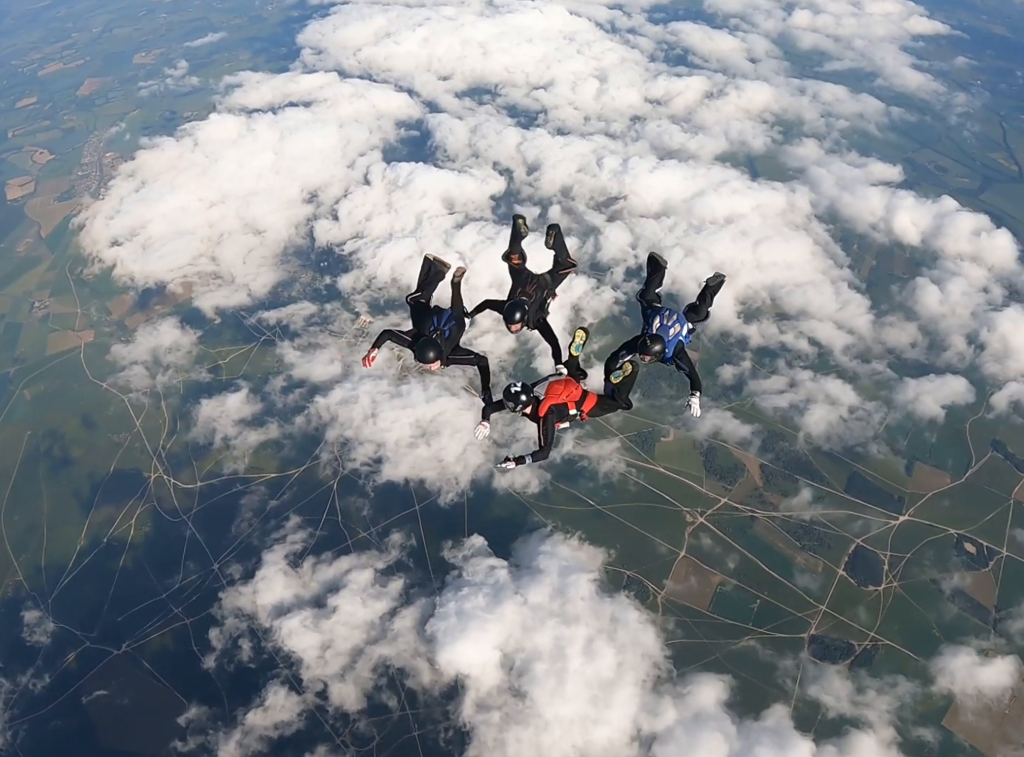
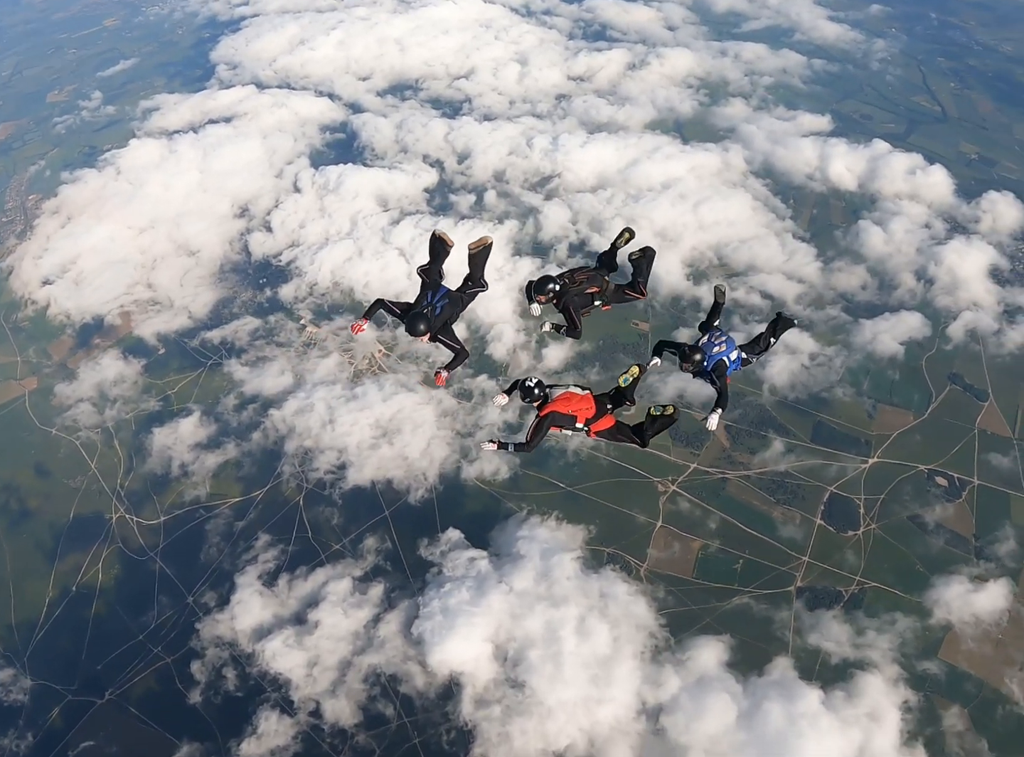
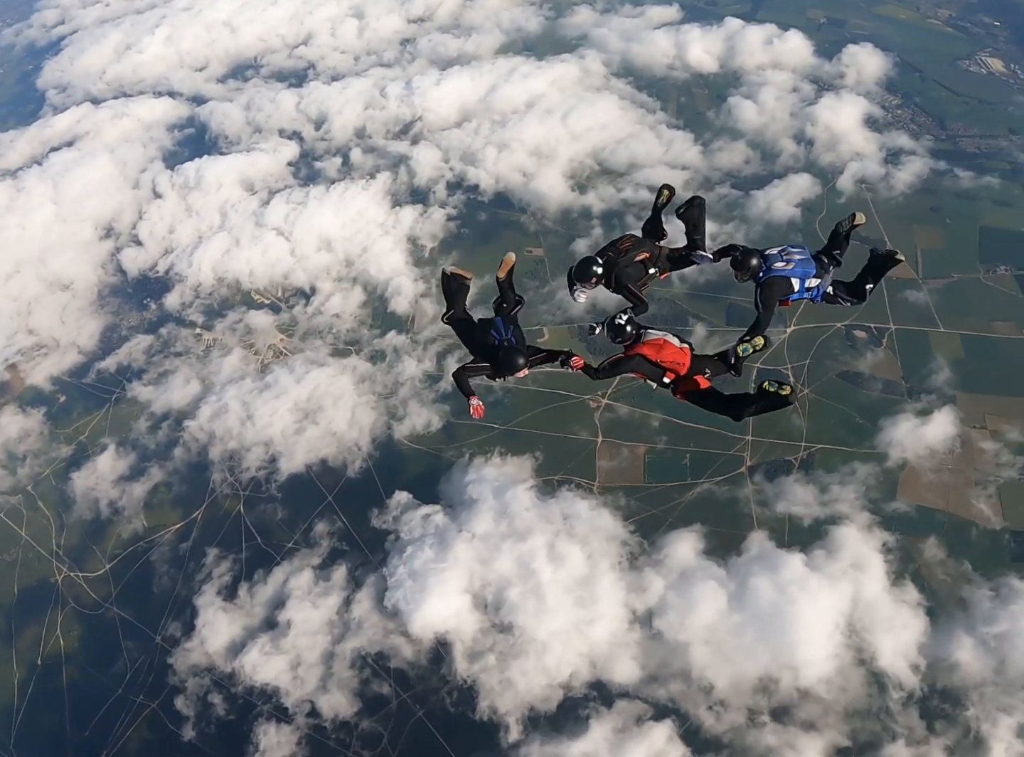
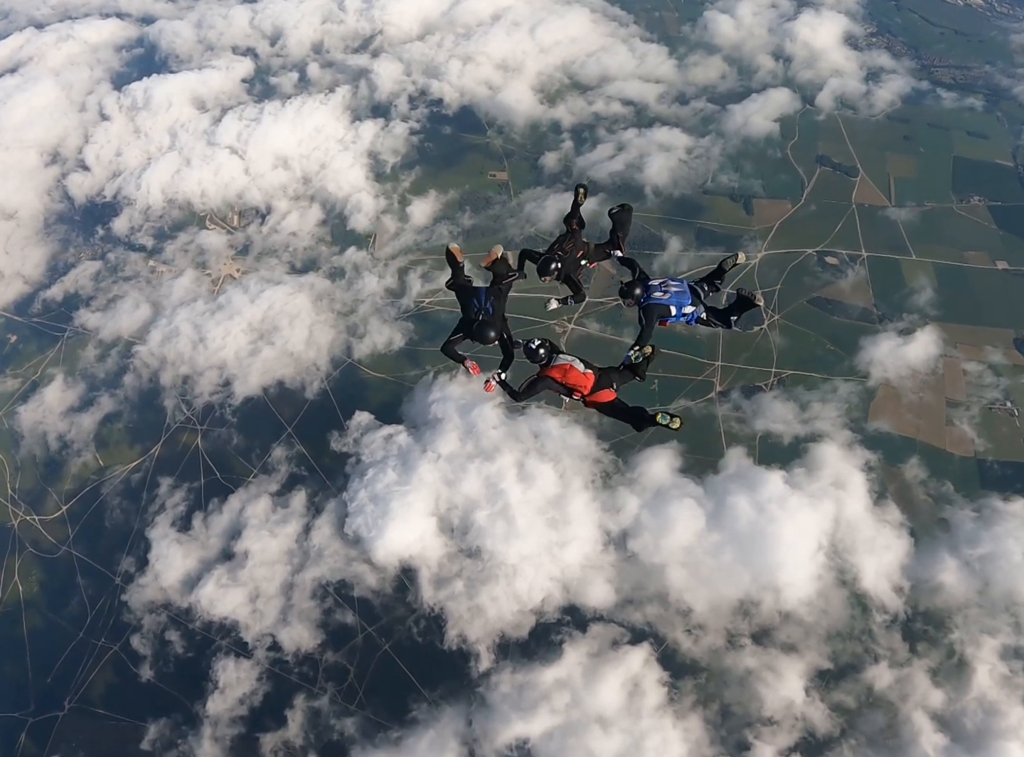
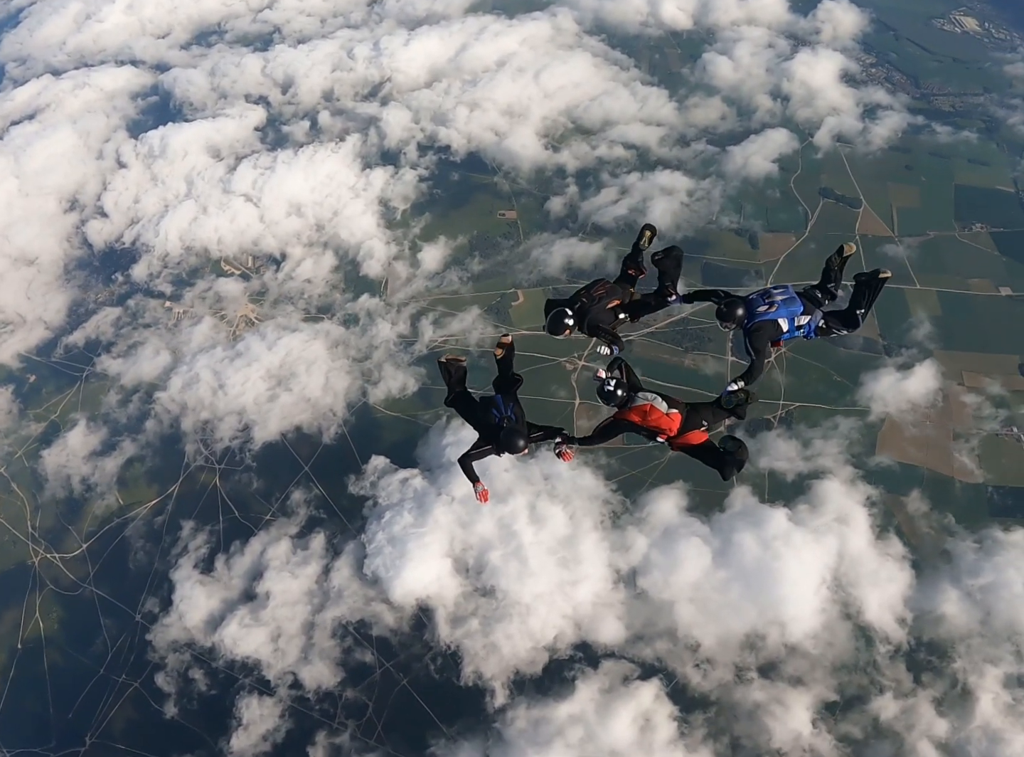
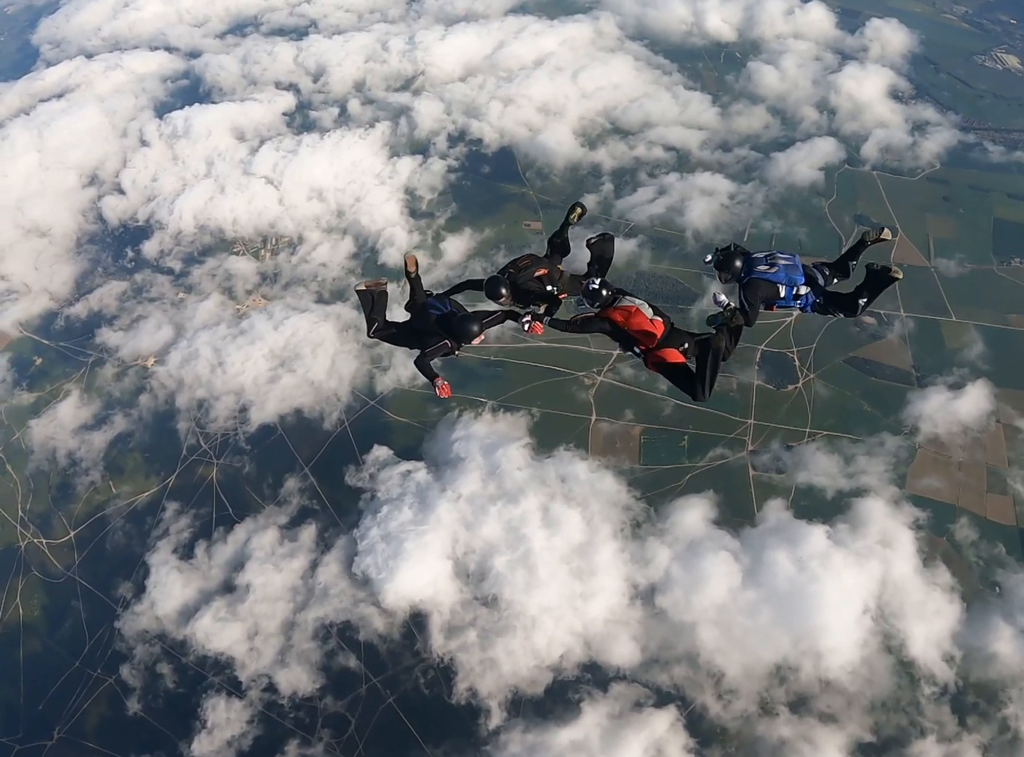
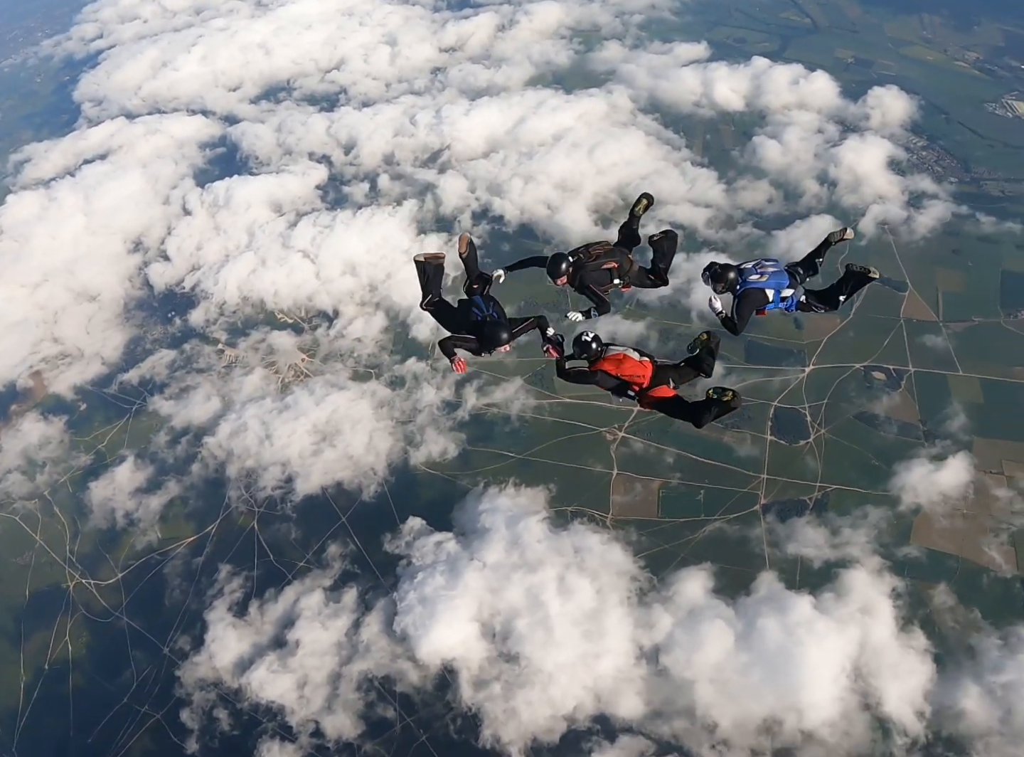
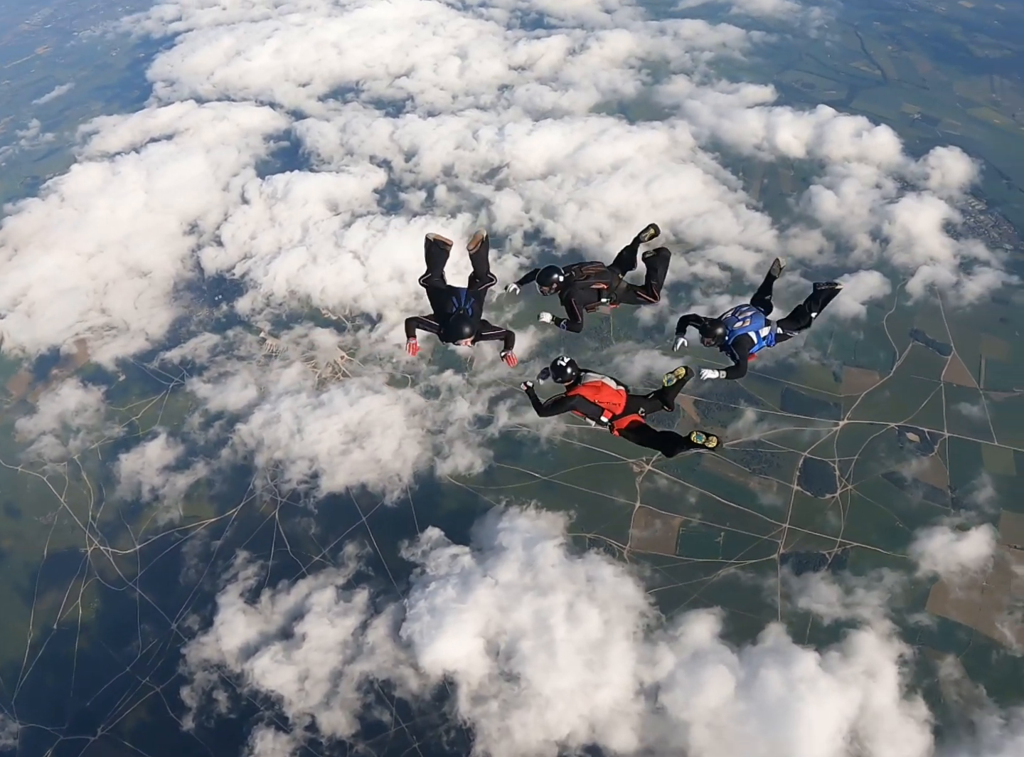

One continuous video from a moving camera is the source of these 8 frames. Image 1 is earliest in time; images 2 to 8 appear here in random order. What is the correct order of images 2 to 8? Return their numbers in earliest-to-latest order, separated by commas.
2, 8, 7, 3, 5, 4, 6
